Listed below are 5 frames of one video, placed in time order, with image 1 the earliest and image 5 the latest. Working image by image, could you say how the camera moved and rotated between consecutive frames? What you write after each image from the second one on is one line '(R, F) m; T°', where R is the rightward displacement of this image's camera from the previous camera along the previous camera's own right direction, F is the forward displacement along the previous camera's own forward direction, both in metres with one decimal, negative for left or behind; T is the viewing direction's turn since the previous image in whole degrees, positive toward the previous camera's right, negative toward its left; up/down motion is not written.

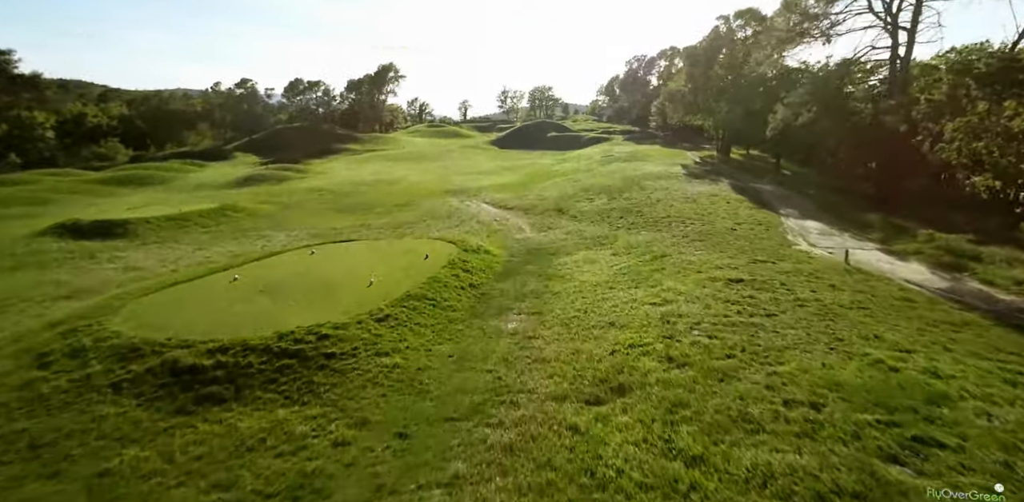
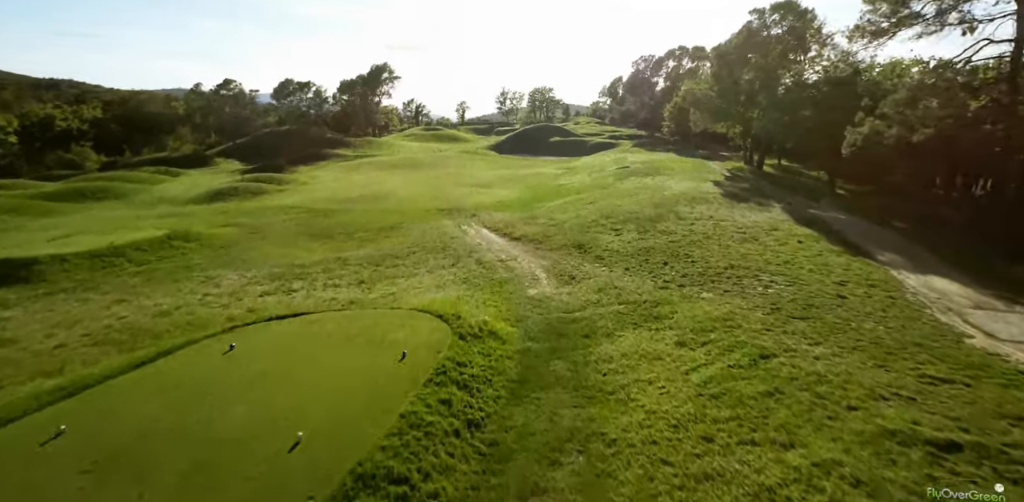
(-0.4, +4.8) m; 0°
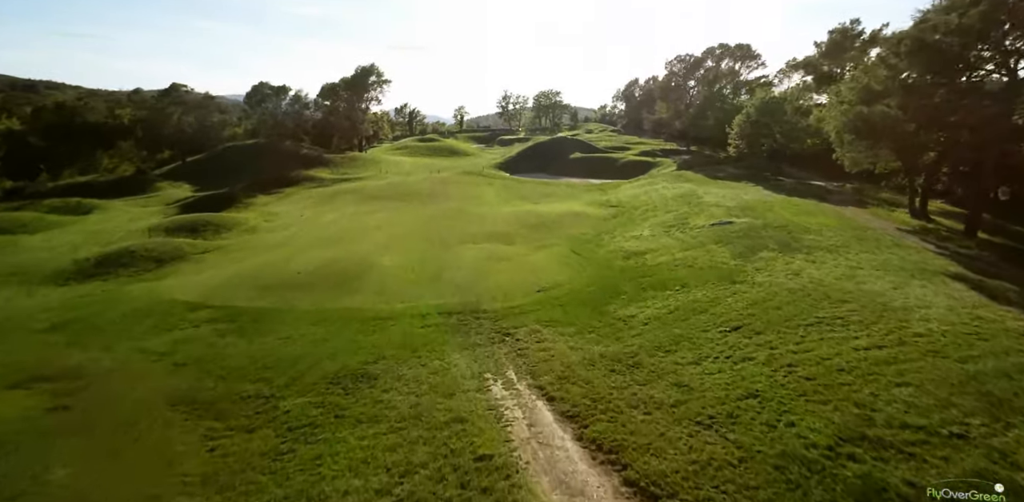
(-2.5, +14.4) m; 0°
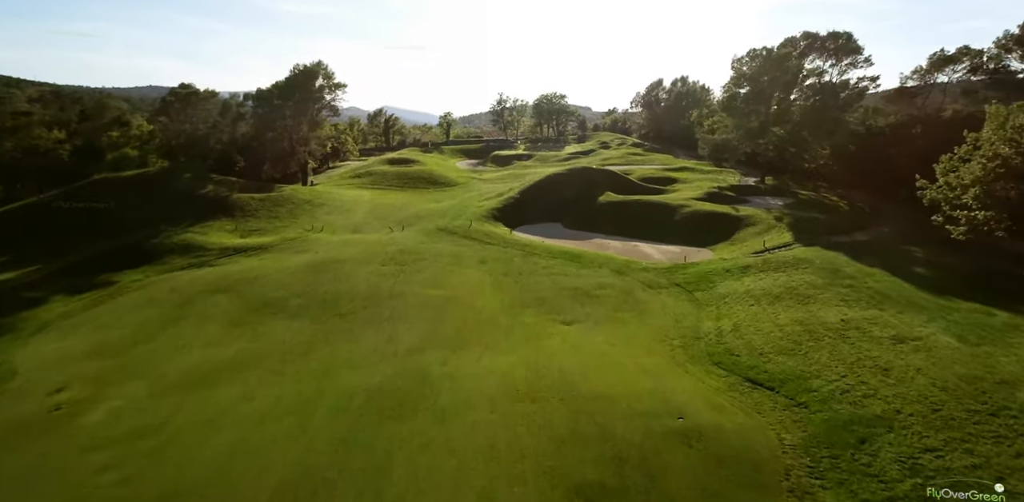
(-0.8, +24.6) m; +1°
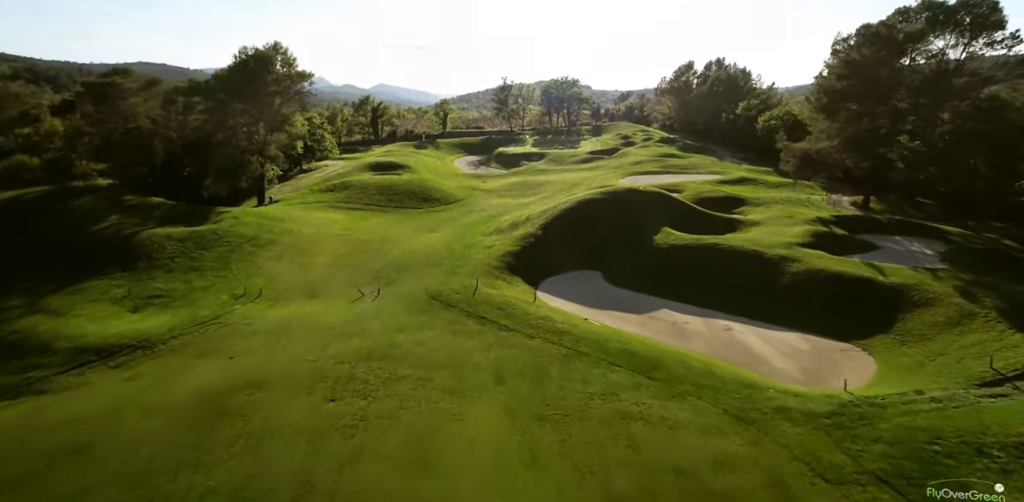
(-1.8, +15.4) m; 0°
